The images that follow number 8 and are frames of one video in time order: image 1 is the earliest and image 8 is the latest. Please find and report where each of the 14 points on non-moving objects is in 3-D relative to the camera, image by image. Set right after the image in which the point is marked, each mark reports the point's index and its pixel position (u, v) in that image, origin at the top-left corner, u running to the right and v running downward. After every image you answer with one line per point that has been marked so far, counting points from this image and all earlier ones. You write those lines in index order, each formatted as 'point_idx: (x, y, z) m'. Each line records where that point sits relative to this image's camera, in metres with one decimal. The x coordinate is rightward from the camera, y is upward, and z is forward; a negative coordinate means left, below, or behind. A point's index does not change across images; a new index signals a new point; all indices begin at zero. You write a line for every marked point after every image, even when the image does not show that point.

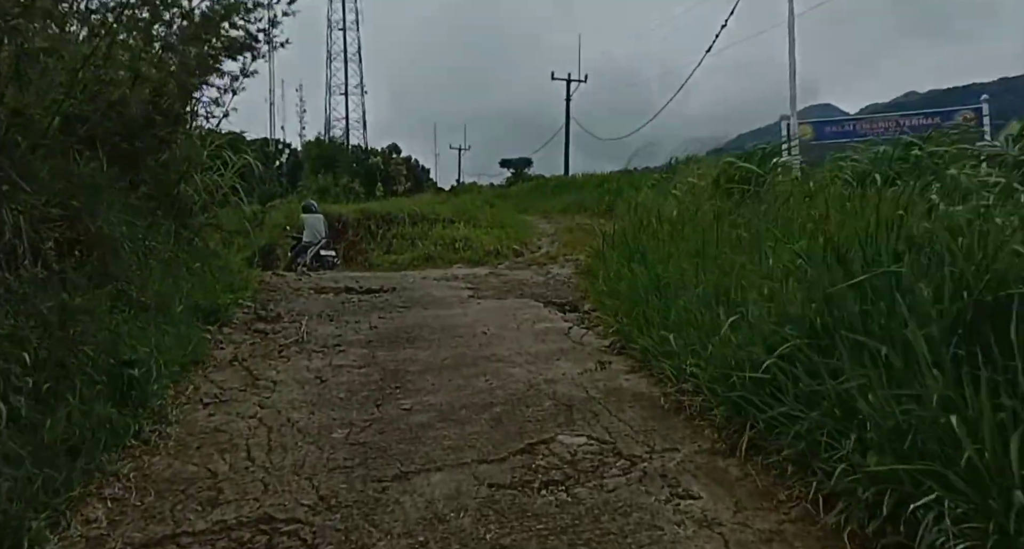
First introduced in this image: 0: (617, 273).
0: (+0.6, 0.0, +4.4) m
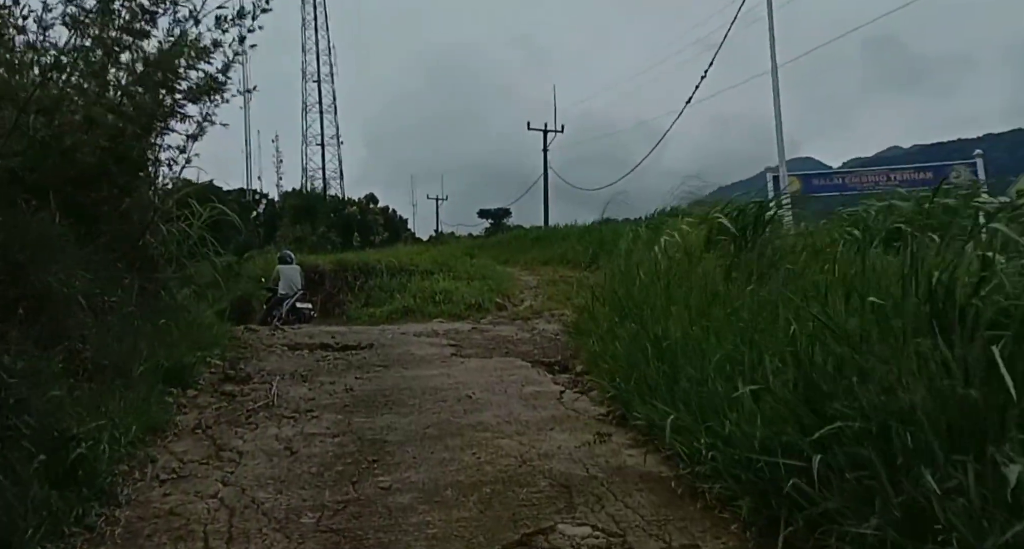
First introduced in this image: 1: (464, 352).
0: (+0.5, -0.3, +4.2) m
1: (-0.3, -0.6, +5.3) m
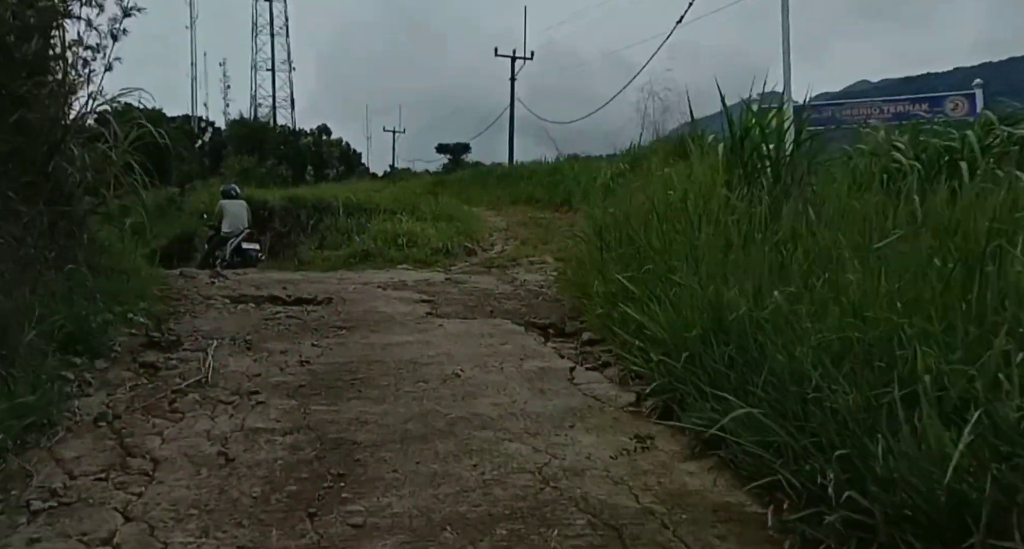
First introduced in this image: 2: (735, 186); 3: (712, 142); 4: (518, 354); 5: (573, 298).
0: (+0.5, -0.1, +3.5) m
1: (-0.4, -0.2, +4.6) m
2: (+1.2, +0.5, +4.2) m
3: (+1.2, +0.8, +4.9) m
4: (0.0, -0.3, +3.5) m
5: (+0.4, -0.1, +4.6) m
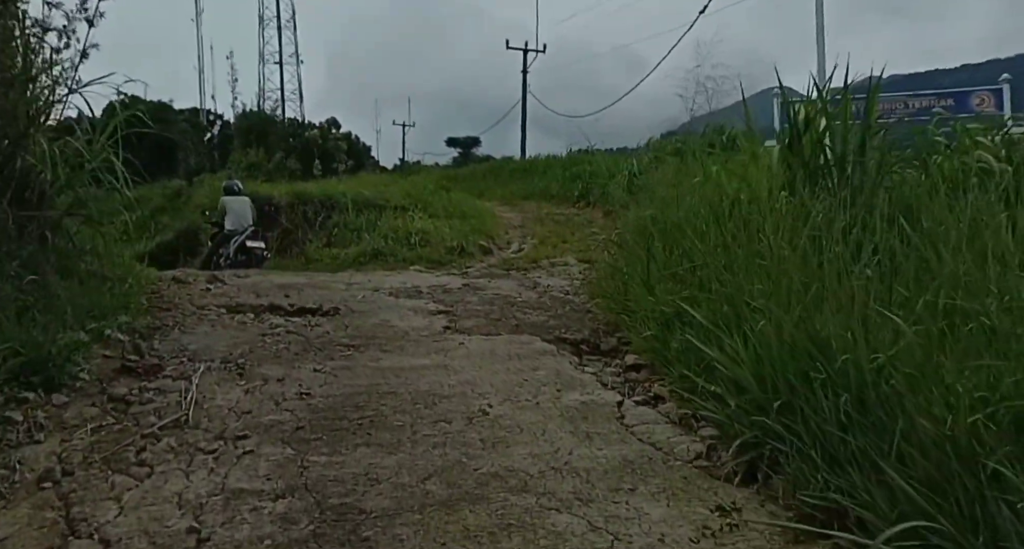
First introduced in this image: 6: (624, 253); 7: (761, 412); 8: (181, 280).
0: (+0.6, -0.1, +2.9) m
1: (-0.3, -0.3, +4.1) m
2: (+1.3, +0.4, +3.7) m
3: (+1.4, +0.8, +4.4) m
4: (+0.2, -0.4, +3.0) m
5: (+0.5, -0.2, +4.1) m
6: (+0.7, +0.1, +4.5) m
7: (+0.6, -0.4, +2.1) m
8: (-2.3, 0.0, +5.5) m
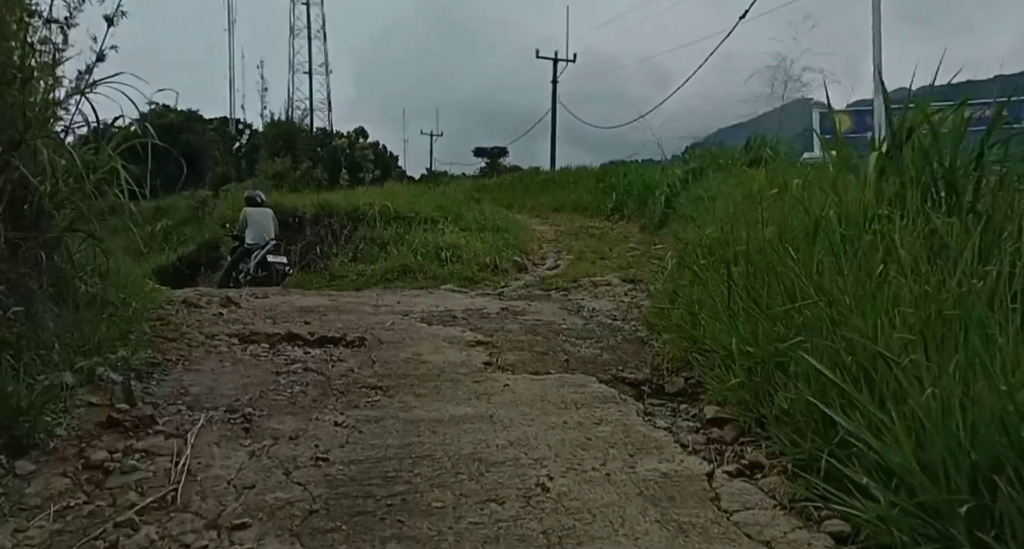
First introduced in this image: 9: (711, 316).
0: (+0.8, -0.3, +2.4) m
1: (0.0, -0.4, +3.5) m
2: (+1.5, +0.3, +3.1) m
3: (+1.6, +0.7, +3.8) m
4: (+0.3, -0.5, +2.4) m
5: (+0.7, -0.3, +3.6) m
6: (+0.9, 0.0, +4.0) m
7: (+0.8, -0.5, +1.5) m
8: (-2.0, -0.2, +5.0) m
9: (+0.8, -0.2, +3.1) m
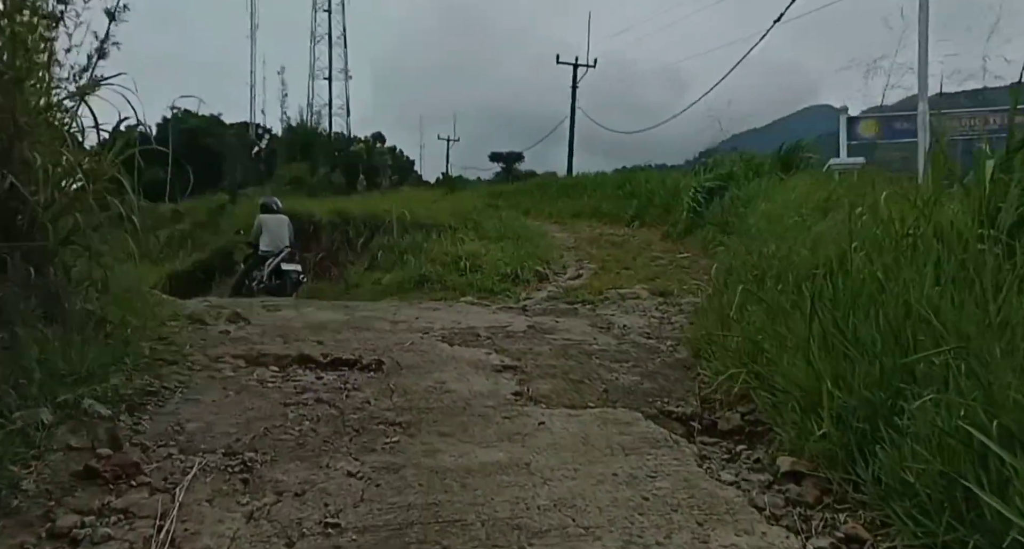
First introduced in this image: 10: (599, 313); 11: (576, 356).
0: (+0.9, -0.3, +2.0) m
1: (+0.1, -0.5, +3.2) m
2: (+1.7, +0.2, +2.7) m
3: (+1.8, +0.6, +3.4) m
4: (+0.5, -0.6, +2.1) m
5: (+0.9, -0.4, +3.2) m
6: (+1.1, -0.1, +3.6) m
7: (+0.9, -0.5, +1.2) m
8: (-1.9, -0.3, +4.7) m
9: (+0.9, -0.3, +2.7) m
10: (+0.6, -0.3, +5.4) m
11: (+0.3, -0.4, +3.9) m
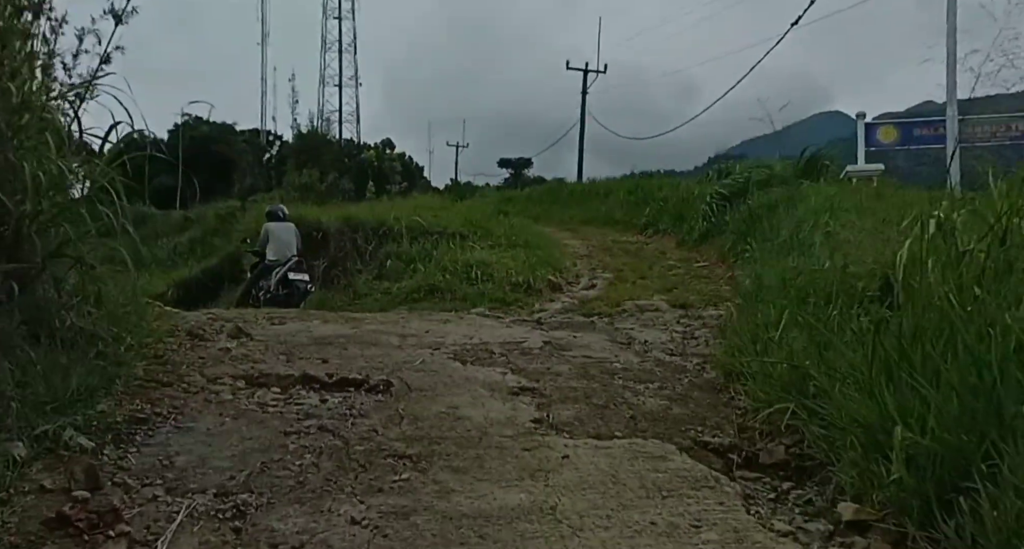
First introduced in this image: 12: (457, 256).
0: (+1.0, -0.4, +1.8) m
1: (+0.2, -0.6, +2.9) m
2: (+1.7, +0.1, +2.4) m
3: (+1.8, +0.5, +3.2) m
4: (+0.5, -0.6, +1.8) m
5: (+0.9, -0.5, +2.9) m
6: (+1.1, -0.2, +3.4) m
7: (+1.0, -0.6, +0.9) m
8: (-1.8, -0.3, +4.5) m
9: (+1.0, -0.3, +2.4) m
10: (+0.7, -0.3, +5.1) m
11: (+0.4, -0.5, +3.7) m
12: (-0.6, +0.2, +8.1) m
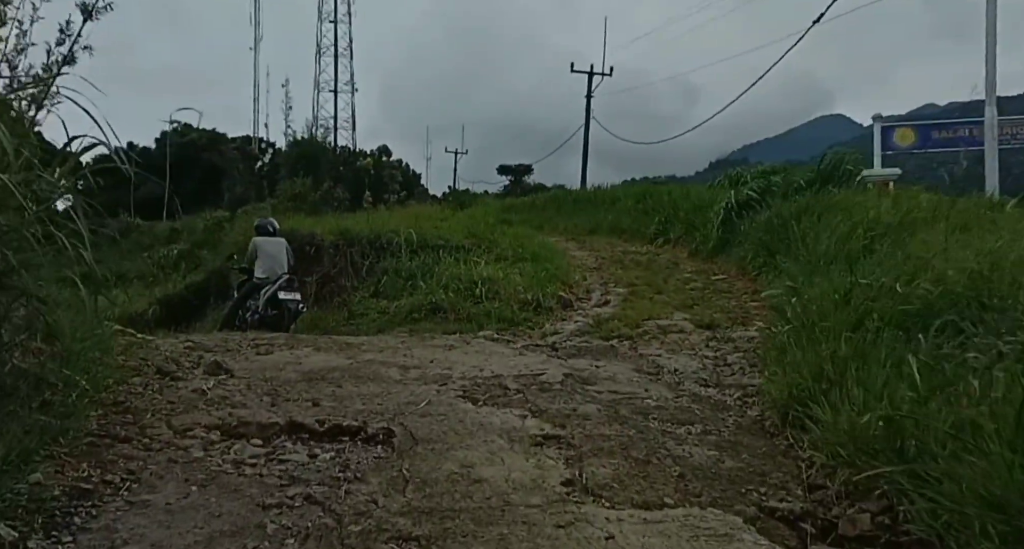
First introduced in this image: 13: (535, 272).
0: (+1.1, -0.5, +1.3) m
1: (+0.2, -0.7, +2.4) m
2: (+1.8, +0.1, +2.0) m
3: (+1.9, +0.4, +2.7) m
4: (+0.6, -0.7, +1.3) m
5: (+1.0, -0.6, +2.5) m
6: (+1.2, -0.3, +2.9) m
7: (+1.0, -0.7, +0.4) m
8: (-1.7, -0.5, +4.0) m
9: (+1.1, -0.4, +2.0) m
10: (+0.8, -0.5, +4.6) m
11: (+0.5, -0.6, +3.2) m
12: (-0.5, 0.0, +7.6) m
13: (+0.2, 0.0, +7.9) m
